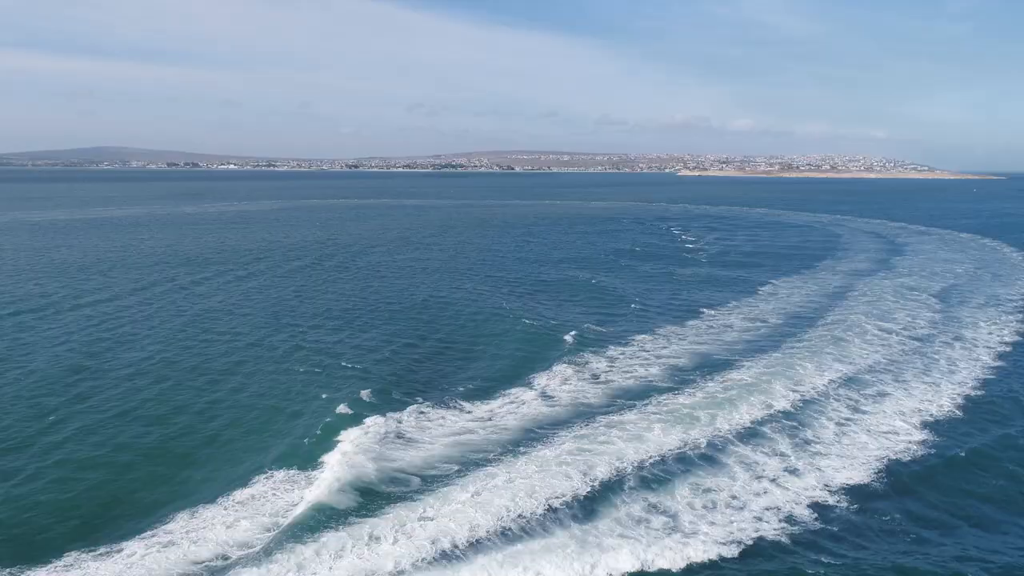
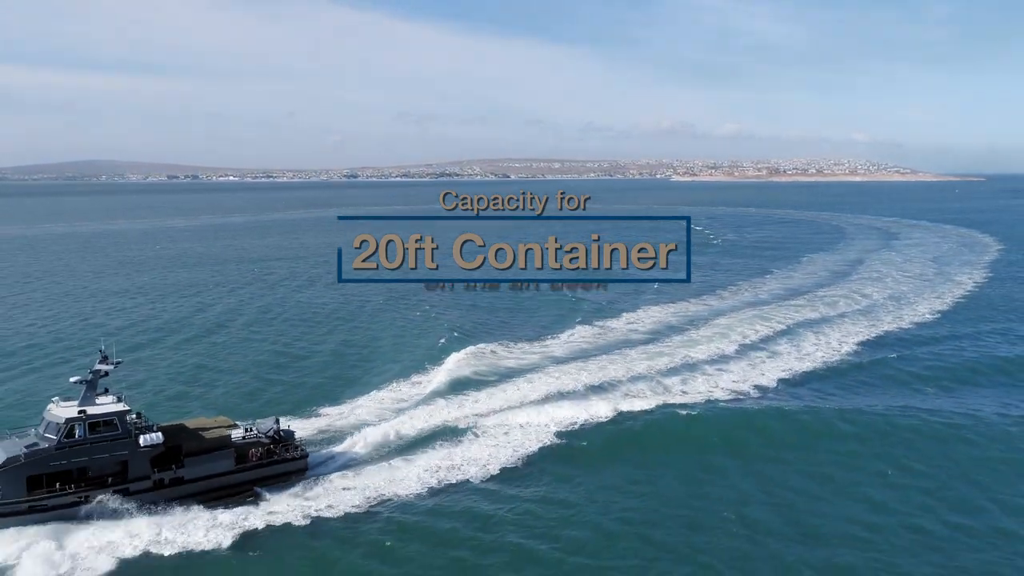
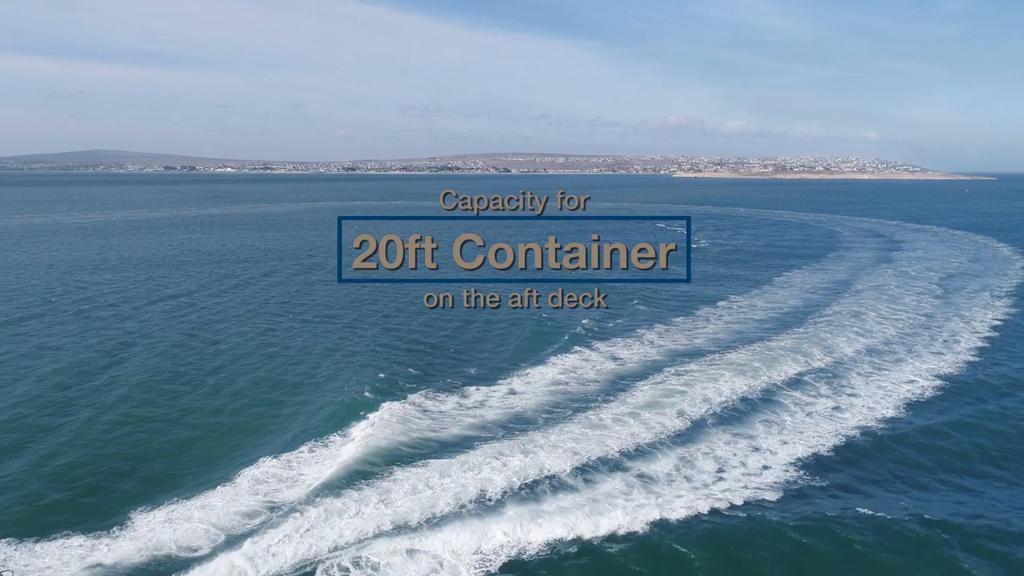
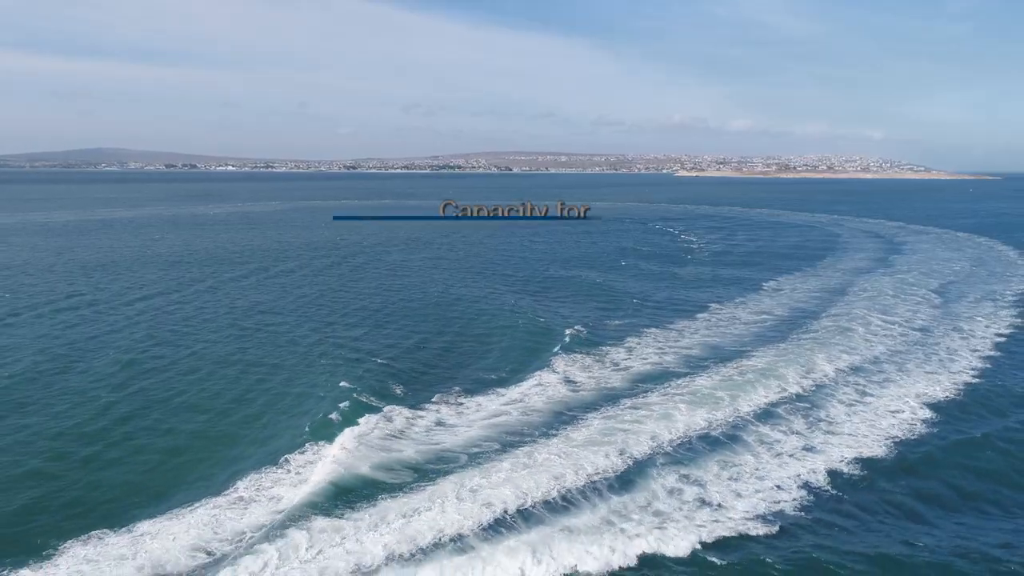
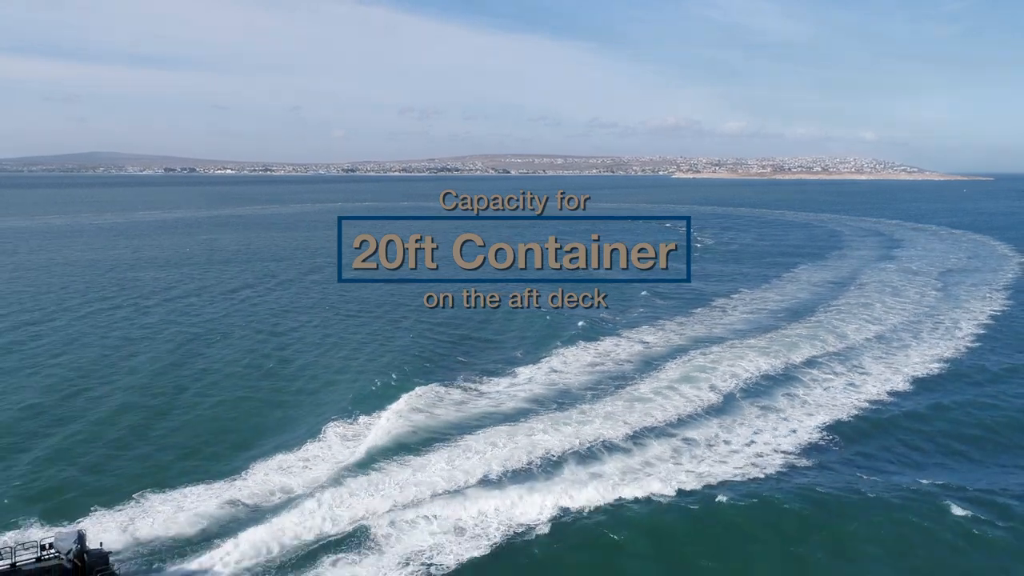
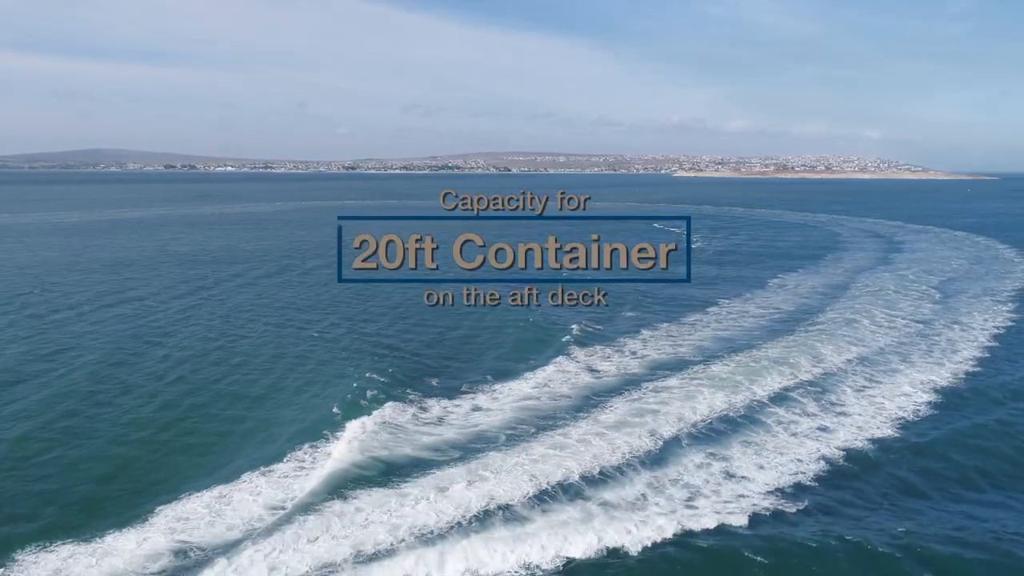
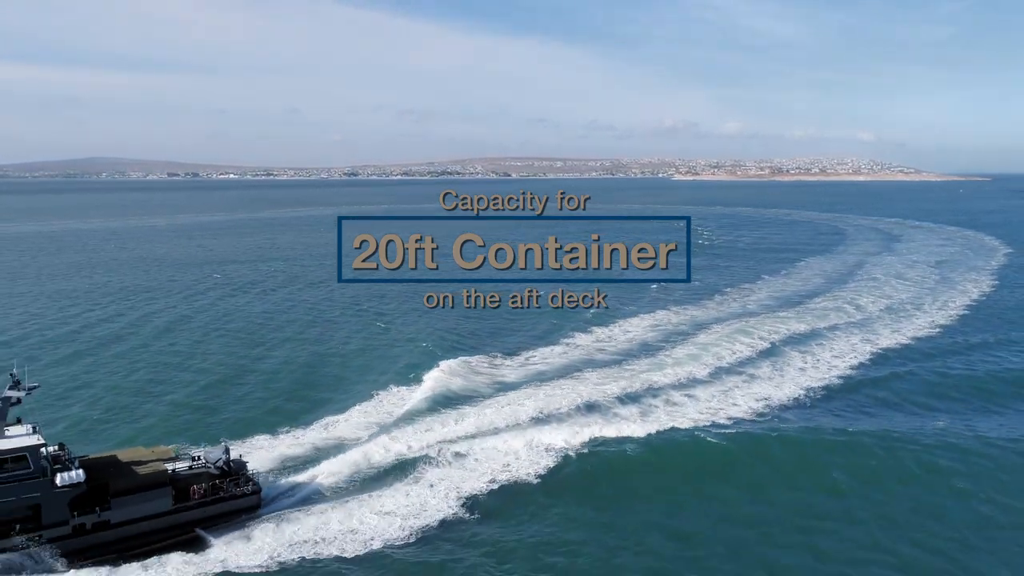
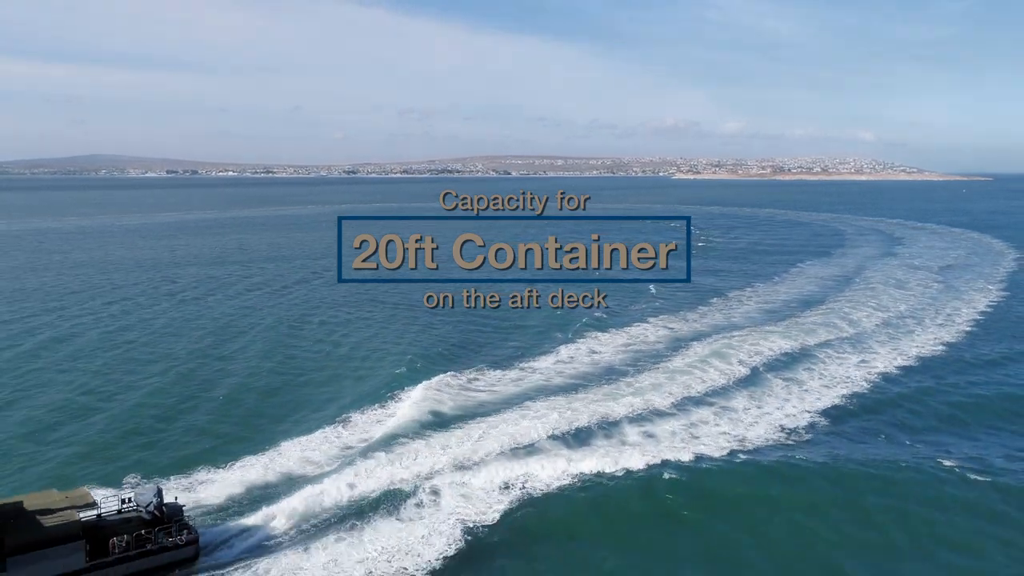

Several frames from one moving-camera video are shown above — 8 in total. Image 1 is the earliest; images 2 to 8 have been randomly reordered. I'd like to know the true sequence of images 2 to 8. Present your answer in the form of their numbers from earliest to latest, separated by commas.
4, 6, 3, 5, 8, 7, 2
